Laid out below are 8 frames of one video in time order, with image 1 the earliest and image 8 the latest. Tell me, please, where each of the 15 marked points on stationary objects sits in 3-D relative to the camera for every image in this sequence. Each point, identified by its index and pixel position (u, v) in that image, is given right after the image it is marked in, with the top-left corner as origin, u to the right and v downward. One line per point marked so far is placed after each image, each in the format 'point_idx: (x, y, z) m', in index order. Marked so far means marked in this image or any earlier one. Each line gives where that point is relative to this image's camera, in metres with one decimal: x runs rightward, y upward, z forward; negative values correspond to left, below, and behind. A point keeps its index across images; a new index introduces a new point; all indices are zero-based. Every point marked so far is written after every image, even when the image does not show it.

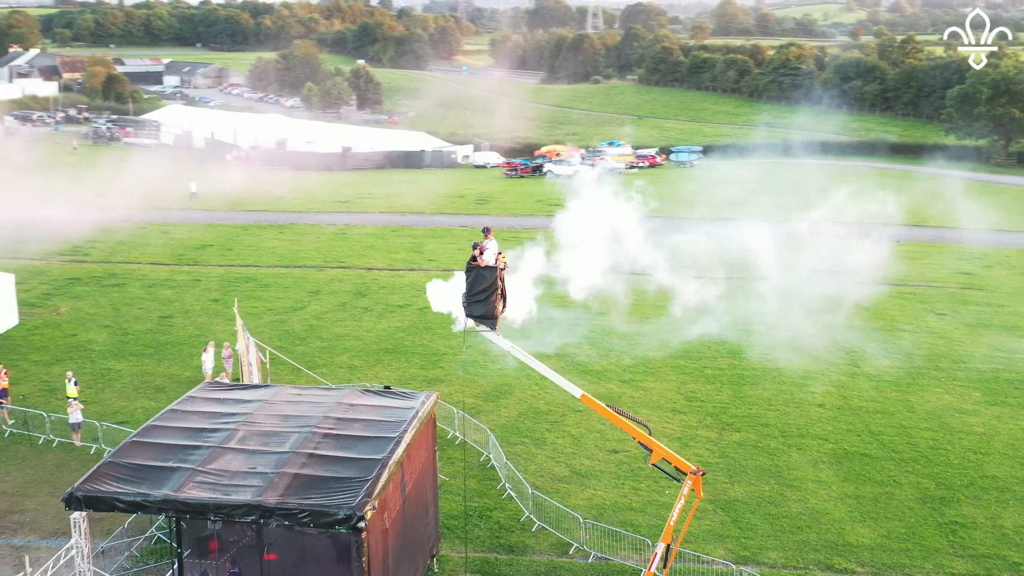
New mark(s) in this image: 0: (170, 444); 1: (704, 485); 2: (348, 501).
0: (-3.5, -1.6, +11.5) m
1: (+2.7, -2.8, +16.1) m
2: (-1.5, -2.0, +10.3) m
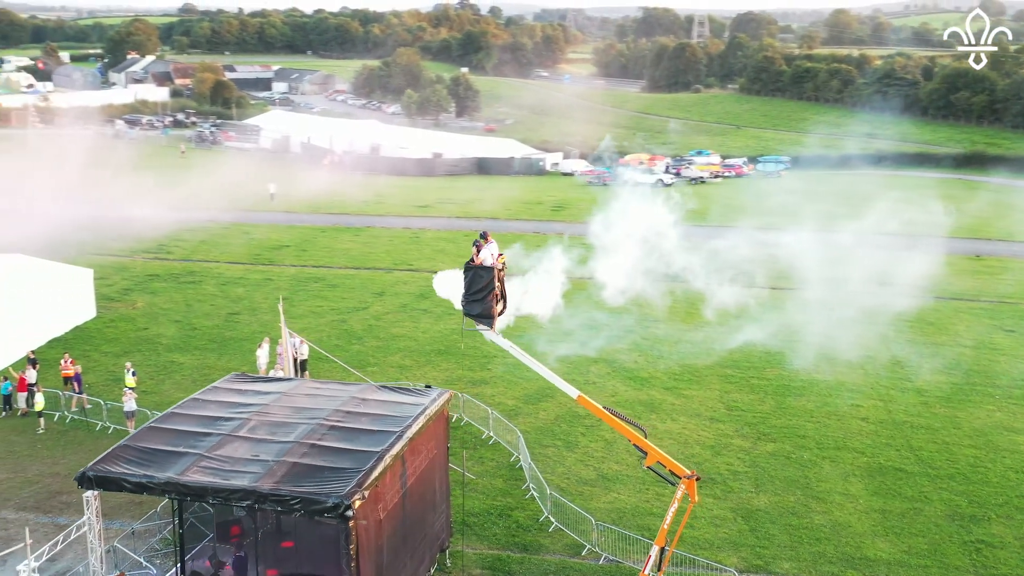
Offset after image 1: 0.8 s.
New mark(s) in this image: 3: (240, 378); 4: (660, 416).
0: (-3.5, -1.5, +12.1) m
1: (+3.1, -2.9, +16.0) m
2: (-1.7, -1.9, +10.7) m
3: (-3.5, -1.1, +14.2) m
4: (+2.5, -2.2, +19.2) m
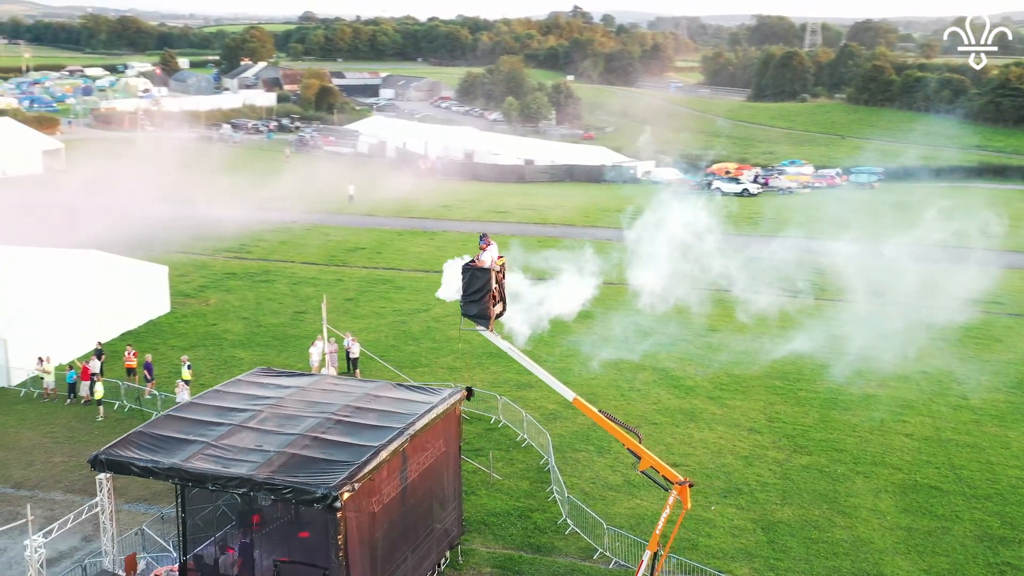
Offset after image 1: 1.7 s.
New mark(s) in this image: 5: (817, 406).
0: (-3.5, -1.5, +12.6) m
1: (+3.4, -3.0, +15.8) m
2: (-1.8, -1.9, +11.0) m
3: (-3.3, -1.1, +14.7) m
4: (+3.2, -2.3, +19.1) m
5: (+5.4, -2.1, +19.7) m
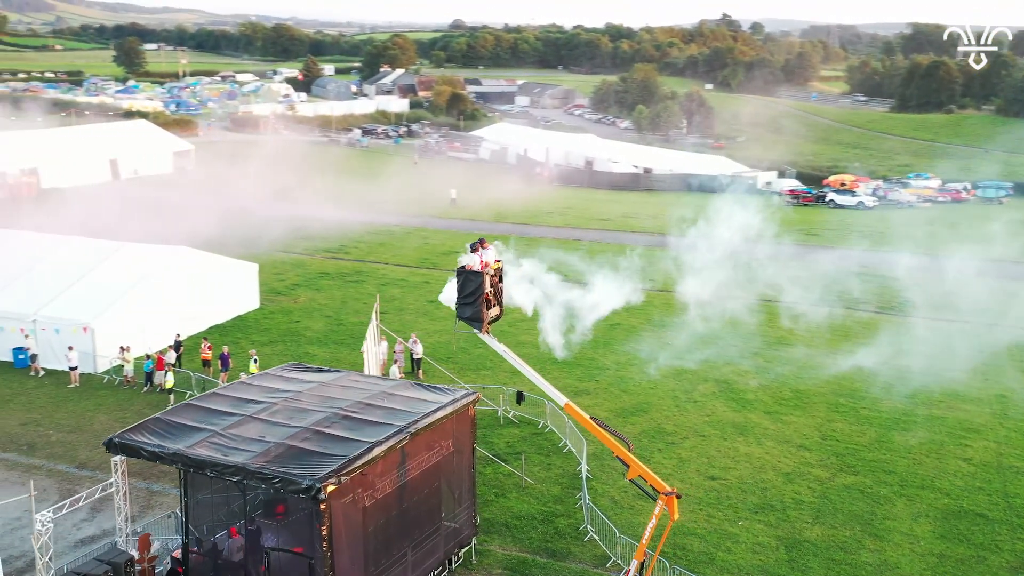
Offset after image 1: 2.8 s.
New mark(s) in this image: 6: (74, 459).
0: (-3.5, -1.4, +13.1) m
1: (+3.8, -3.2, +15.5) m
2: (-2.0, -1.9, +11.4) m
3: (-2.9, -1.1, +15.2) m
4: (+3.9, -2.5, +18.7) m
5: (+6.2, -2.3, +19.1) m
6: (-7.2, -2.8, +18.4) m
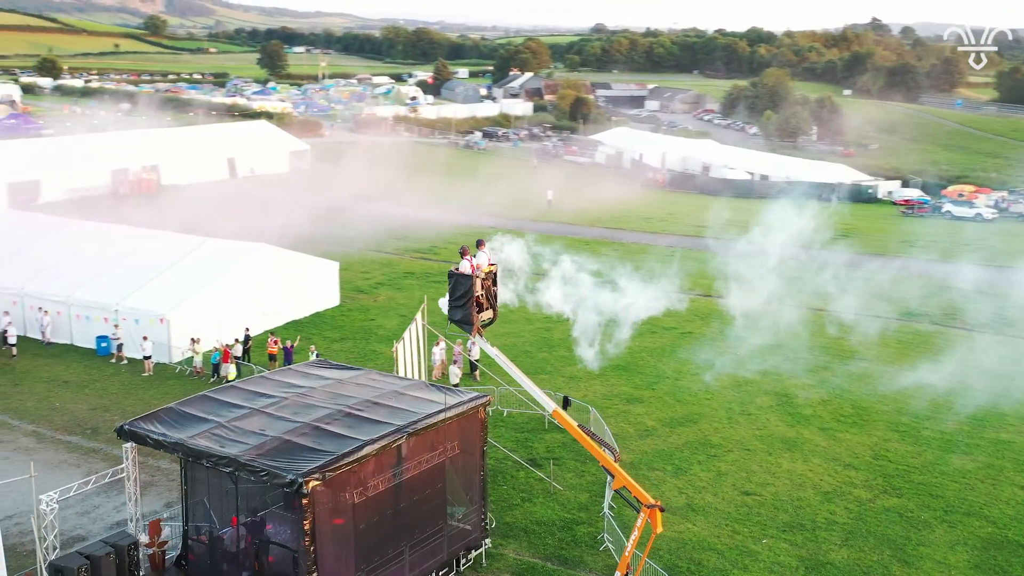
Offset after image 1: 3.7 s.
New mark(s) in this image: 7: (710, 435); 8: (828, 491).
0: (-3.4, -1.4, +13.5) m
1: (+4.0, -3.4, +15.0) m
2: (-2.1, -1.8, +11.5) m
3: (-2.6, -1.0, +15.4) m
4: (+4.6, -2.7, +18.2) m
5: (+6.9, -2.6, +18.3) m
6: (-6.5, -2.7, +19.2) m
7: (+3.3, -2.5, +19.1) m
8: (+4.7, -3.0, +16.6) m
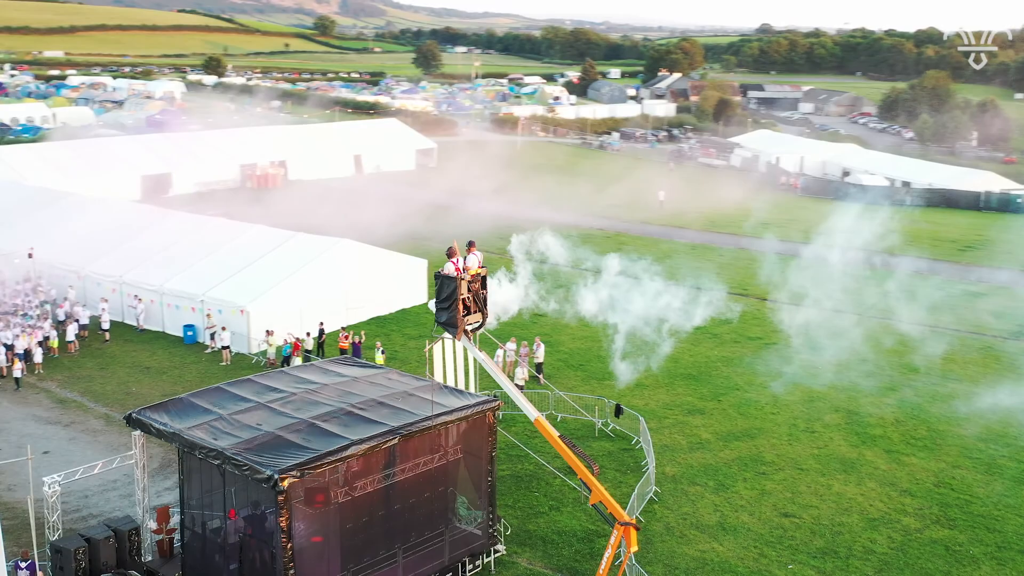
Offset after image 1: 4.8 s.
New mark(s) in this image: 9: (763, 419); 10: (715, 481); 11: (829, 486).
0: (-3.3, -1.3, +13.6) m
1: (+4.1, -3.5, +14.1) m
2: (-2.4, -1.8, +11.5) m
3: (-2.3, -1.0, +15.5) m
4: (+5.2, -2.9, +17.2) m
5: (+7.5, -2.9, +17.0) m
6: (-5.6, -2.5, +19.7) m
7: (+4.1, -2.6, +18.3) m
8: (+5.0, -3.2, +15.6) m
9: (+4.4, -2.3, +19.8) m
10: (+3.1, -2.9, +17.0) m
11: (+4.7, -3.0, +16.8) m
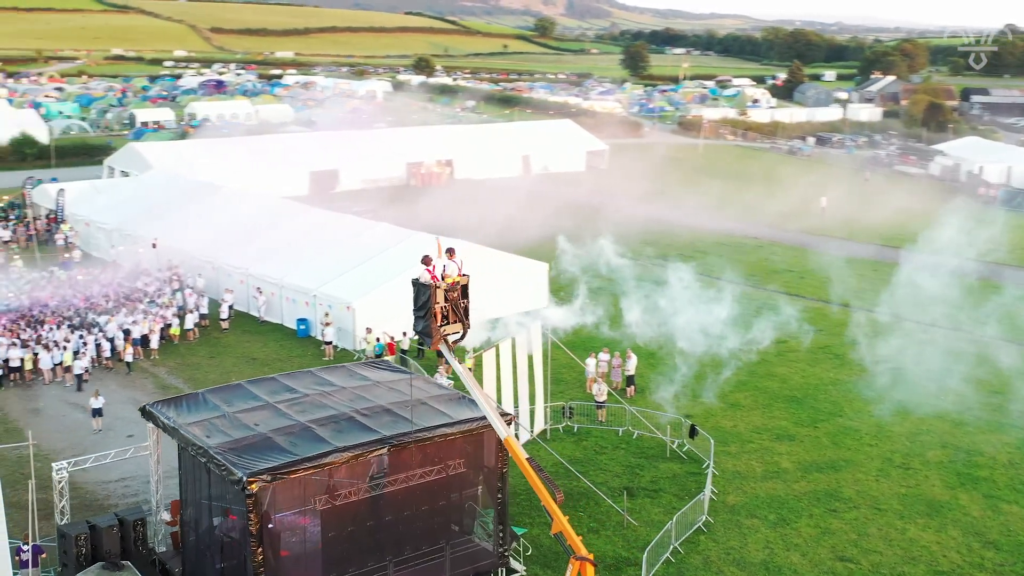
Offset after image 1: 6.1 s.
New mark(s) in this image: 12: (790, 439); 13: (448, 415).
0: (-3.1, -1.3, +13.6) m
1: (+4.2, -3.8, +12.7) m
2: (-2.6, -1.8, +11.4) m
3: (-1.8, -1.0, +15.2) m
4: (+5.8, -3.2, +15.5) m
5: (+8.0, -3.3, +14.9) m
6: (-4.3, -2.4, +20.0) m
7: (+5.0, -2.9, +16.8) m
8: (+5.4, -3.5, +14.0) m
9: (+5.6, -2.6, +18.3) m
10: (+3.7, -3.2, +15.7) m
11: (+5.3, -3.3, +15.2) m
12: (+4.7, -2.5, +18.8) m
13: (-0.7, -1.5, +12.9) m
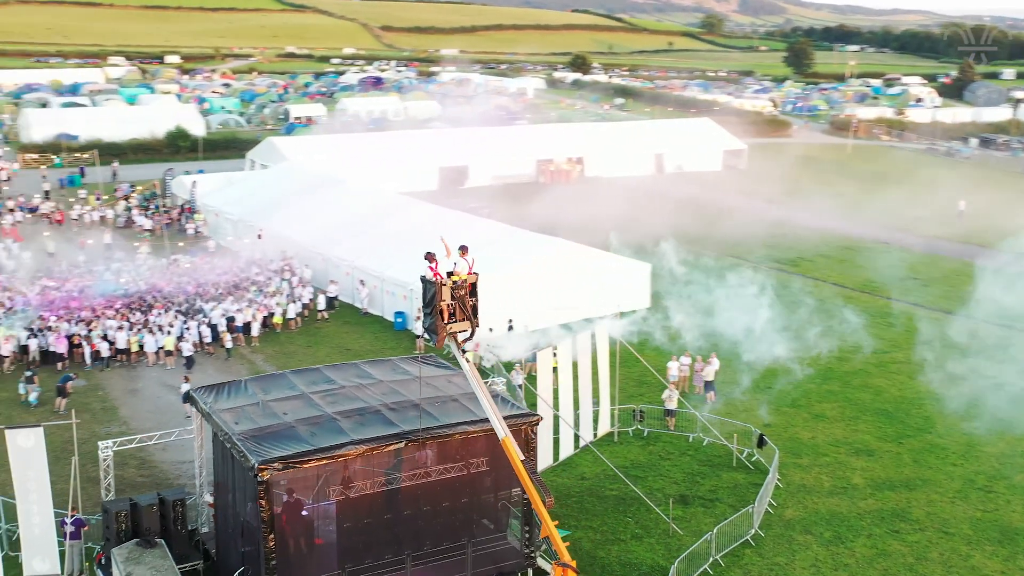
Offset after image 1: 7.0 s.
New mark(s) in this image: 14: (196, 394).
0: (-2.7, -1.2, +13.9) m
1: (+4.3, -3.9, +12.0) m
2: (-2.5, -1.7, +11.6) m
3: (-1.1, -1.0, +15.3) m
4: (+6.4, -3.4, +14.5) m
5: (+8.5, -3.5, +13.6) m
6: (-3.0, -2.3, +20.4) m
7: (+5.7, -3.1, +15.9) m
8: (+5.7, -3.7, +13.1) m
9: (+6.5, -2.8, +17.3) m
10: (+4.3, -3.3, +15.0) m
11: (+5.8, -3.4, +14.3) m
12: (+5.7, -2.6, +18.0) m
13: (-0.4, -1.4, +12.9) m
14: (-3.8, -1.3, +13.6) m
